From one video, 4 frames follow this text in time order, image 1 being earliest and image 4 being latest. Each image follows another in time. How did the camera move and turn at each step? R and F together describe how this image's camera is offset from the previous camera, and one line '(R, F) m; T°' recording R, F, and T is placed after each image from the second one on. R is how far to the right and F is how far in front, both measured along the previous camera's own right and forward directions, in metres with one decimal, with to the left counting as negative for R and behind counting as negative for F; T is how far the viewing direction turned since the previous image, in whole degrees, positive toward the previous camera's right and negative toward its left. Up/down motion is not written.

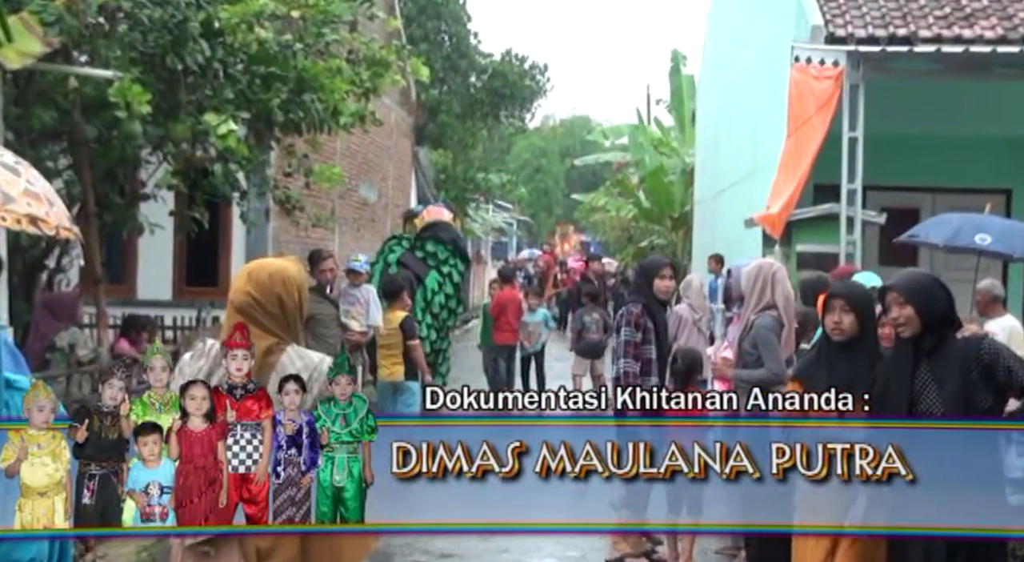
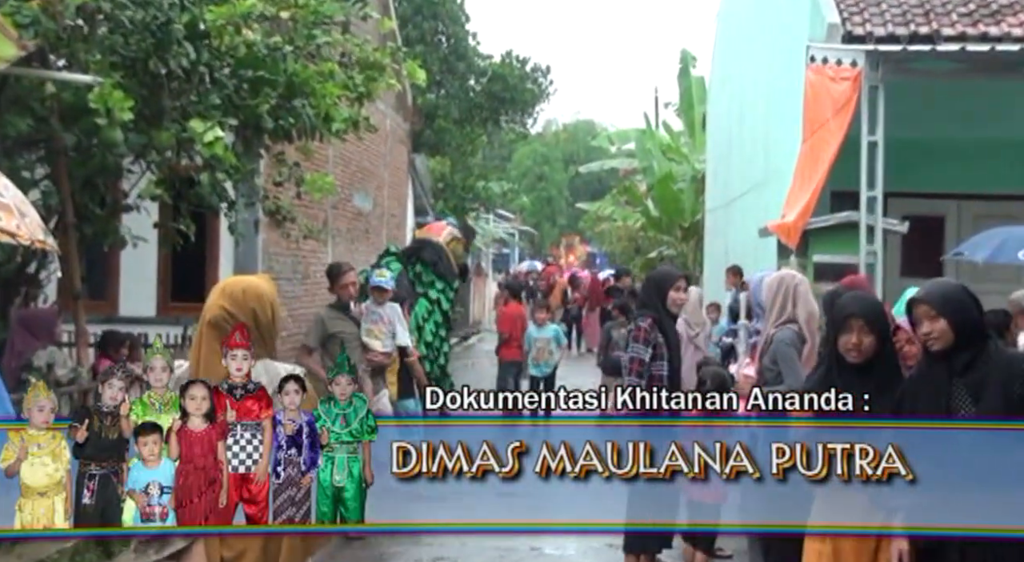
(0.0, +0.4) m; 0°
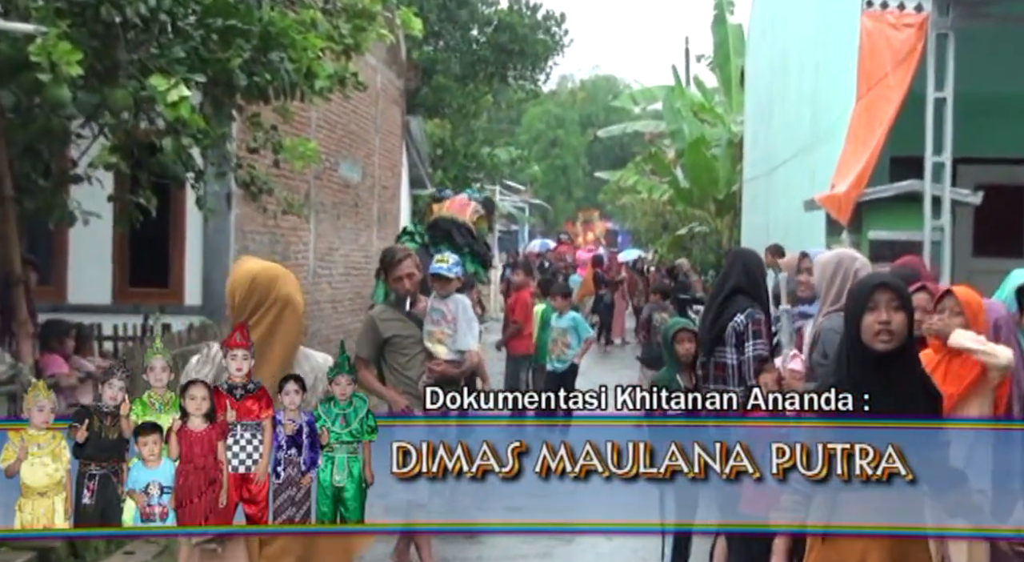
(-0.1, +1.1) m; 0°
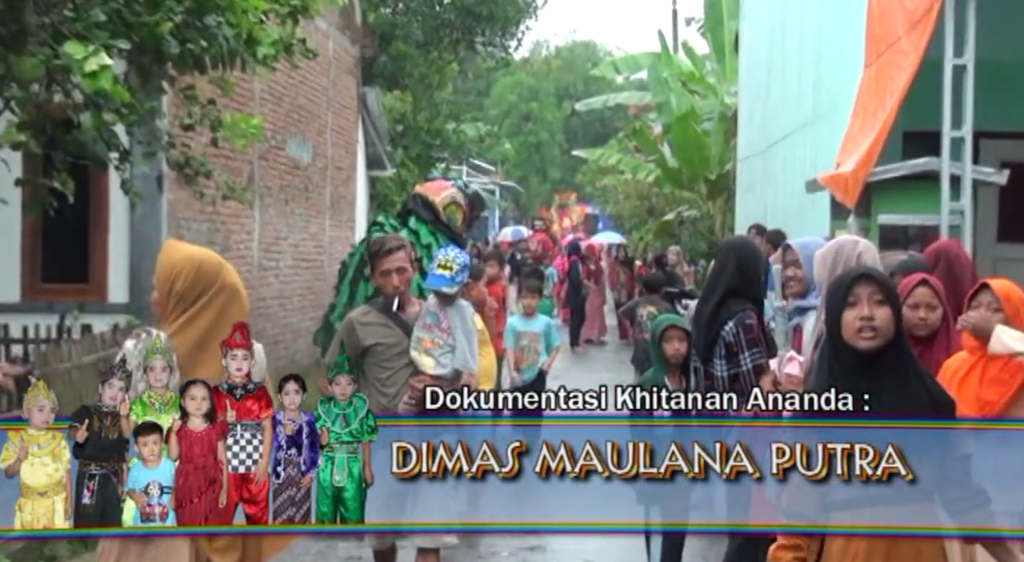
(+0.1, +0.8) m; +1°
